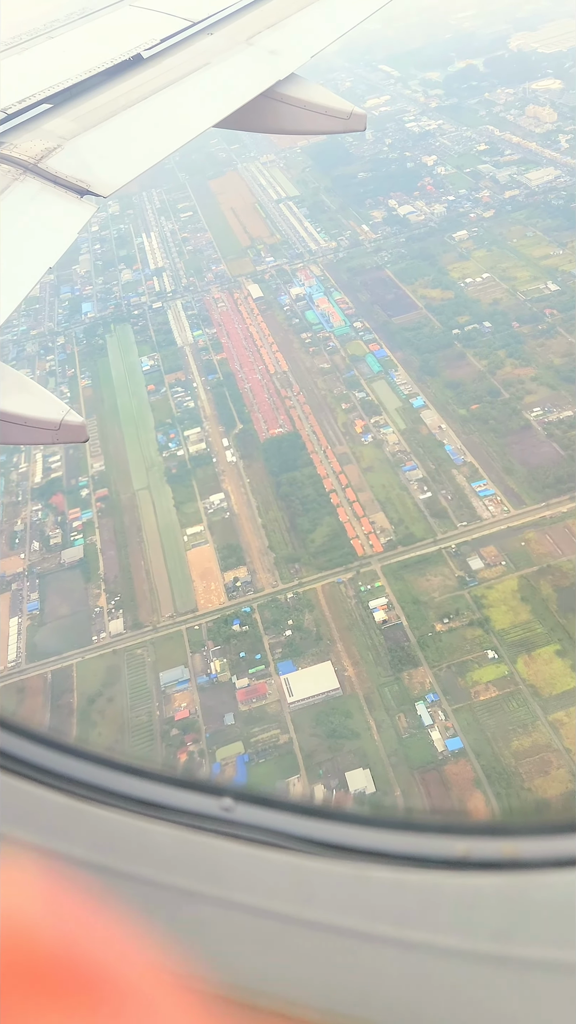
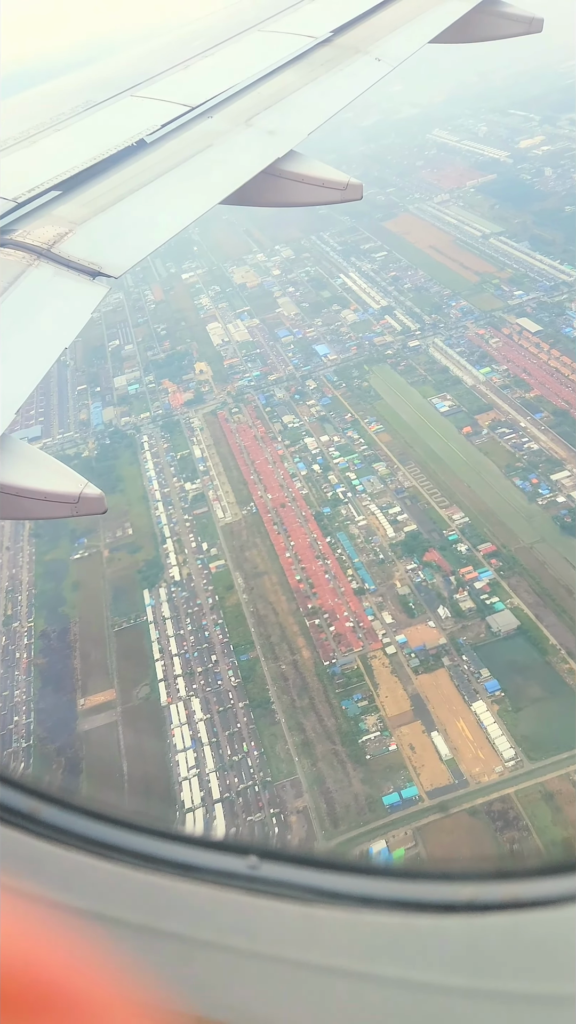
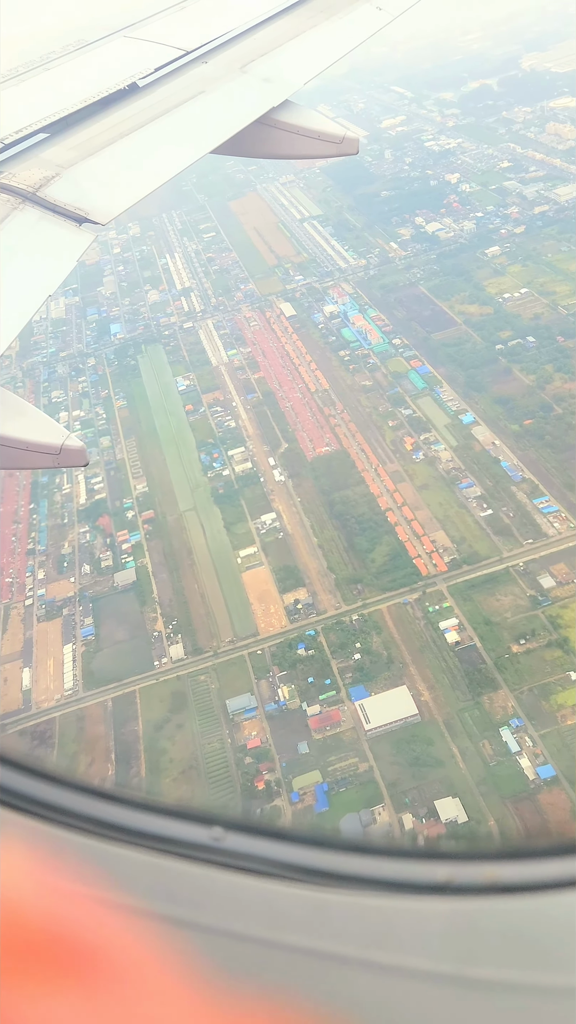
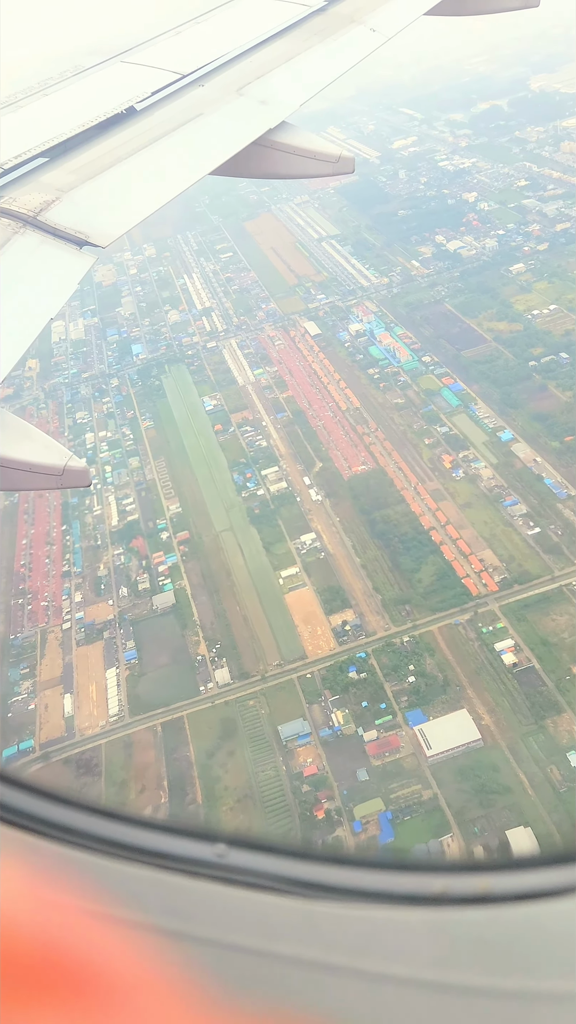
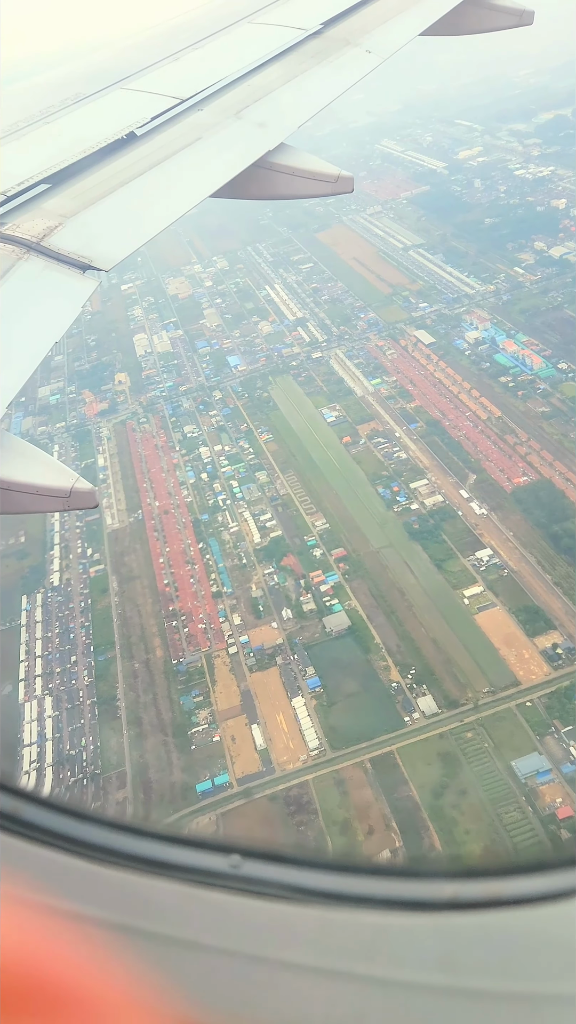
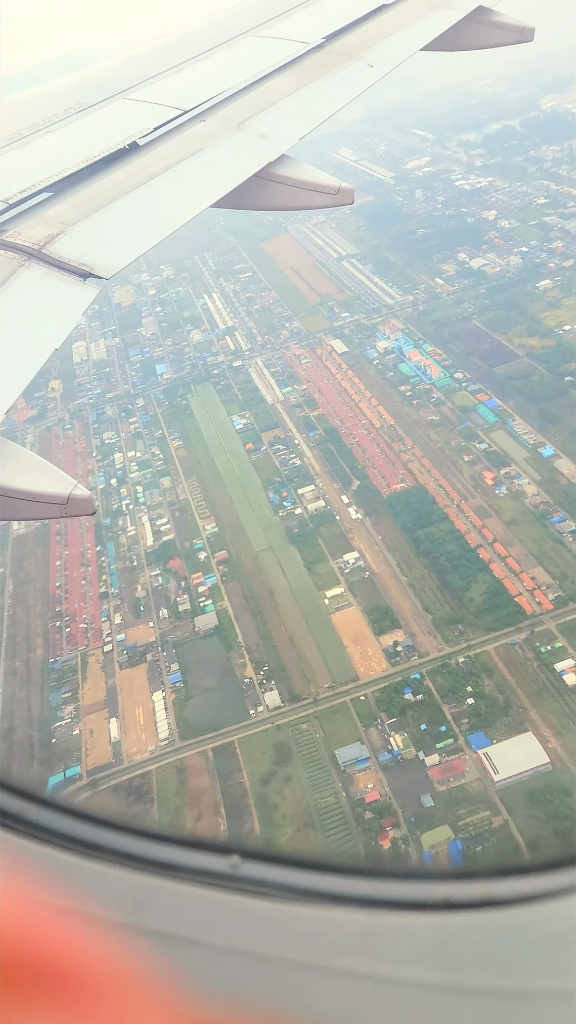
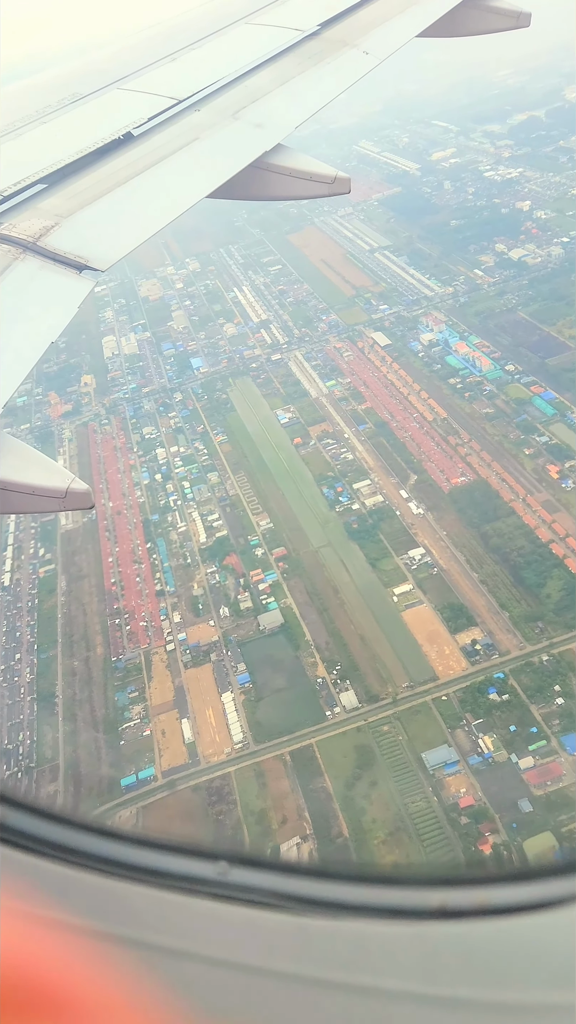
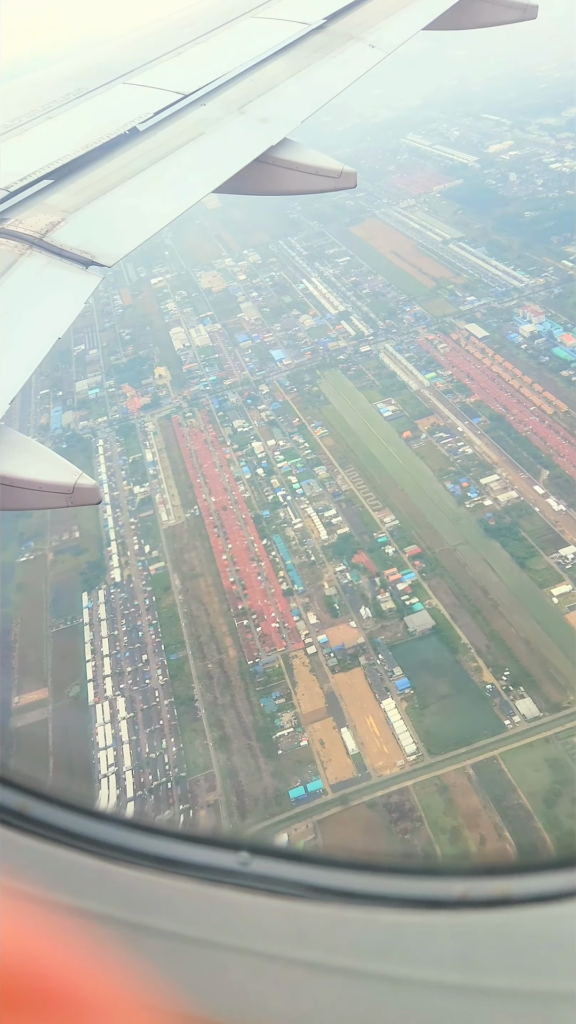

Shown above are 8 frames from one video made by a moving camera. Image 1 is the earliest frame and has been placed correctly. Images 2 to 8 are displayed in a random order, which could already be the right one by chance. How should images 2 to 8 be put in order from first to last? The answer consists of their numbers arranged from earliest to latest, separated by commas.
3, 4, 6, 7, 5, 8, 2
